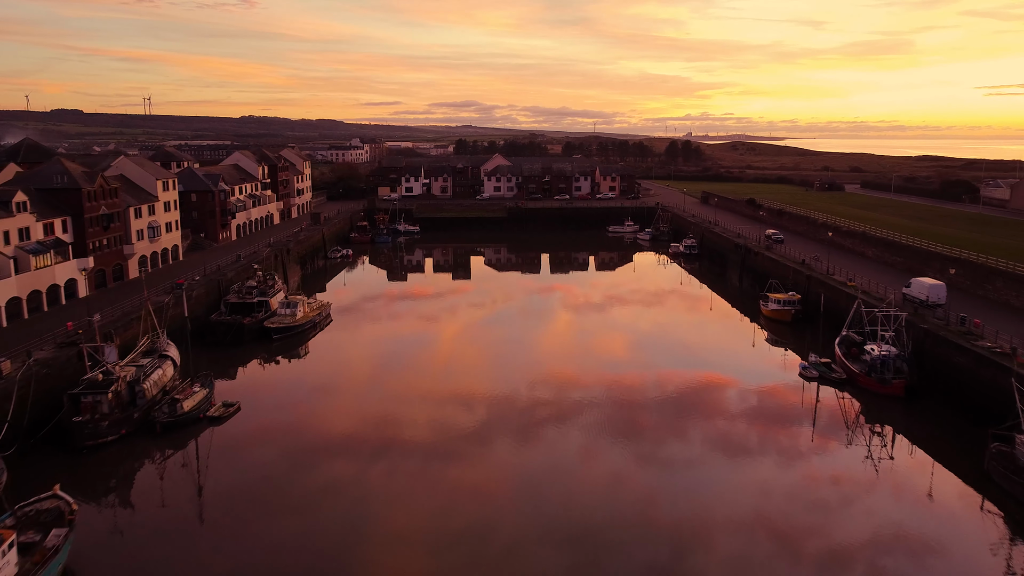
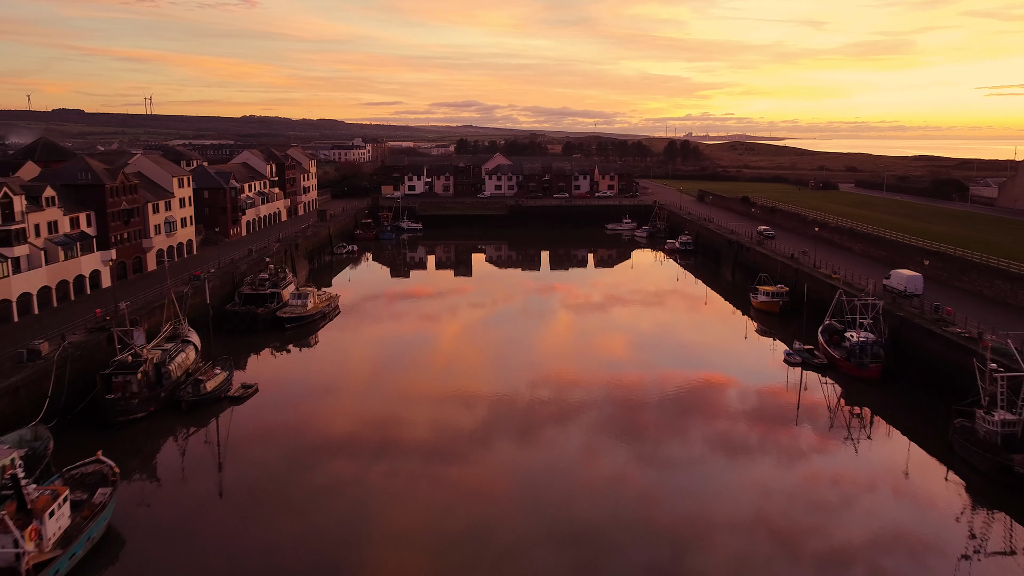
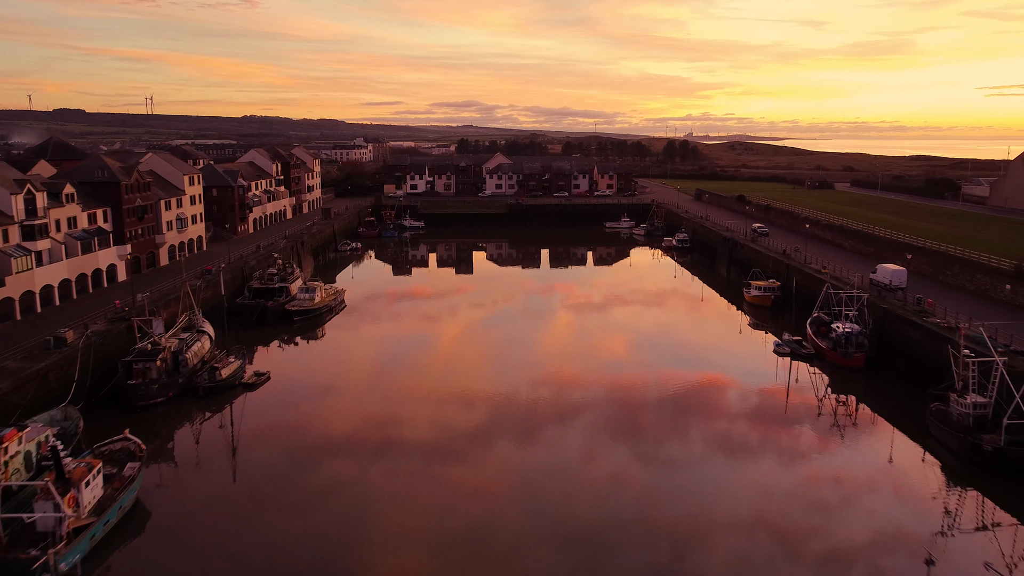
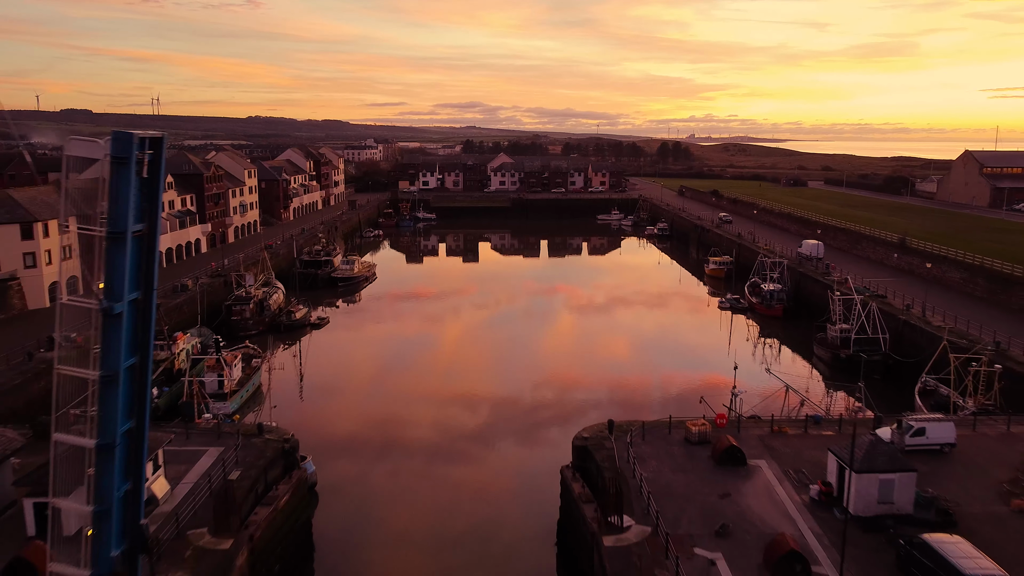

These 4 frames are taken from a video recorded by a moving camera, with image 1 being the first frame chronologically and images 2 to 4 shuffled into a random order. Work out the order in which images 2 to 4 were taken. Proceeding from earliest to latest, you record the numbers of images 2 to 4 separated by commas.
2, 3, 4
